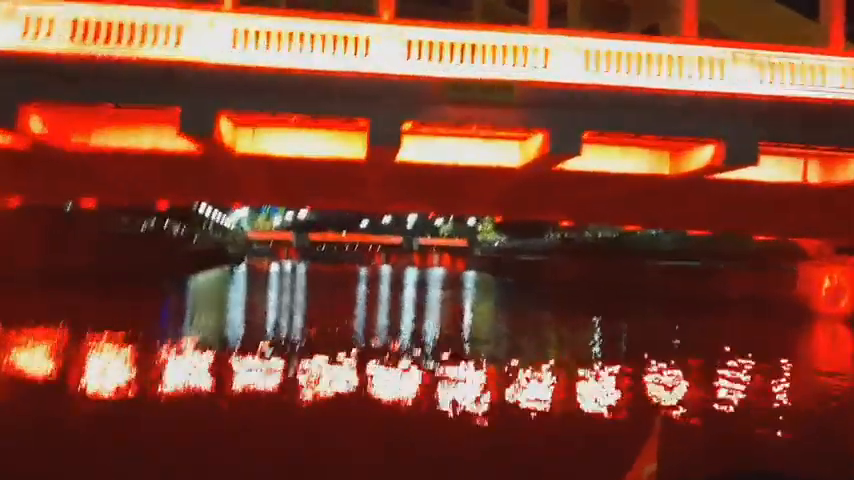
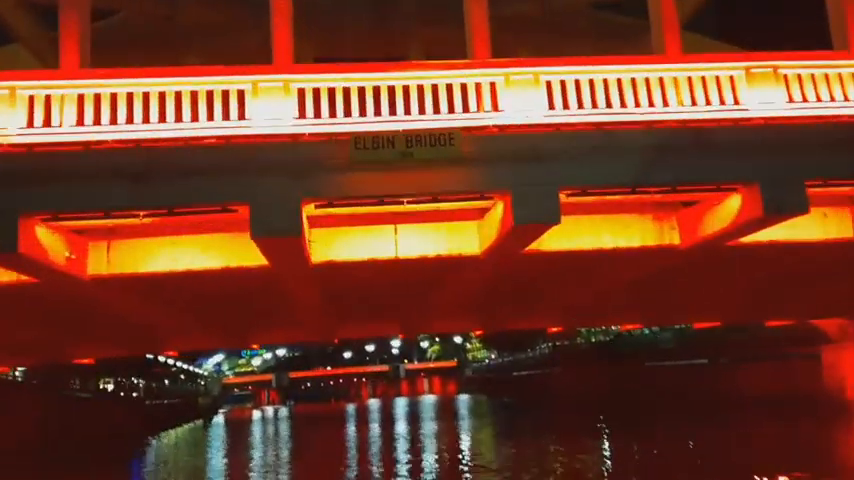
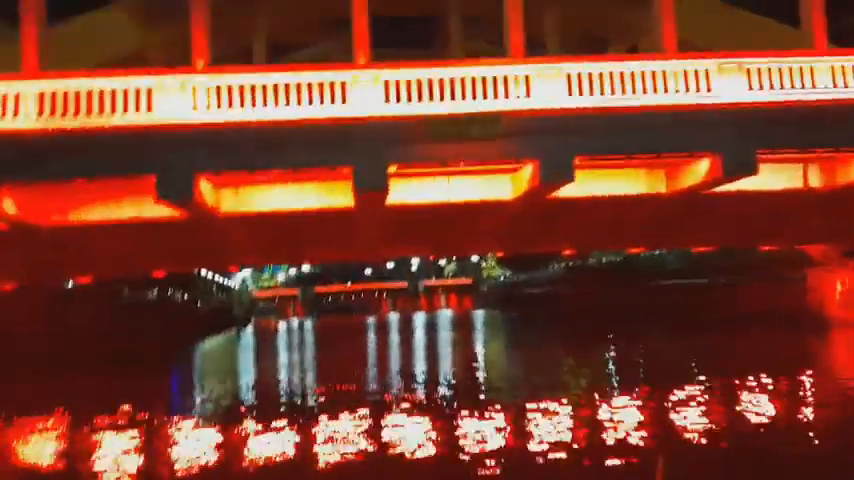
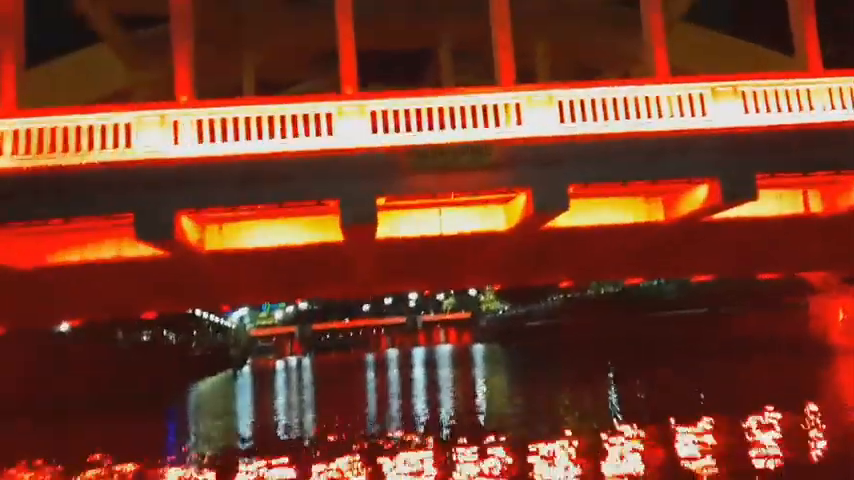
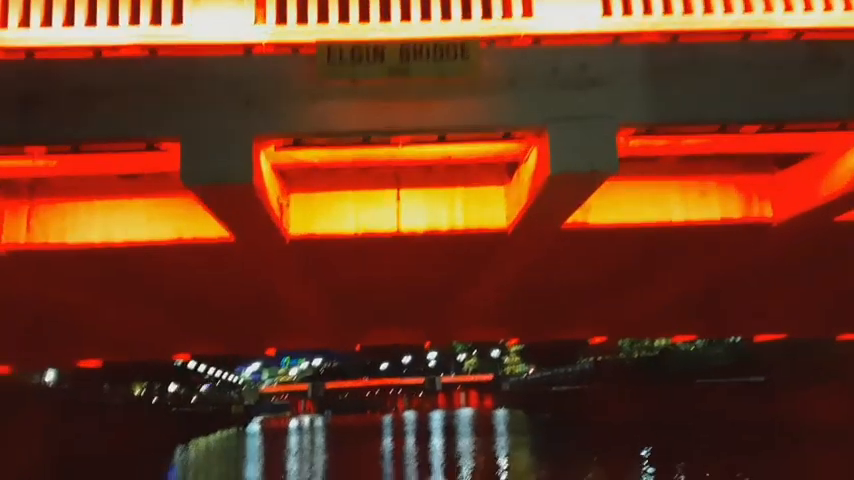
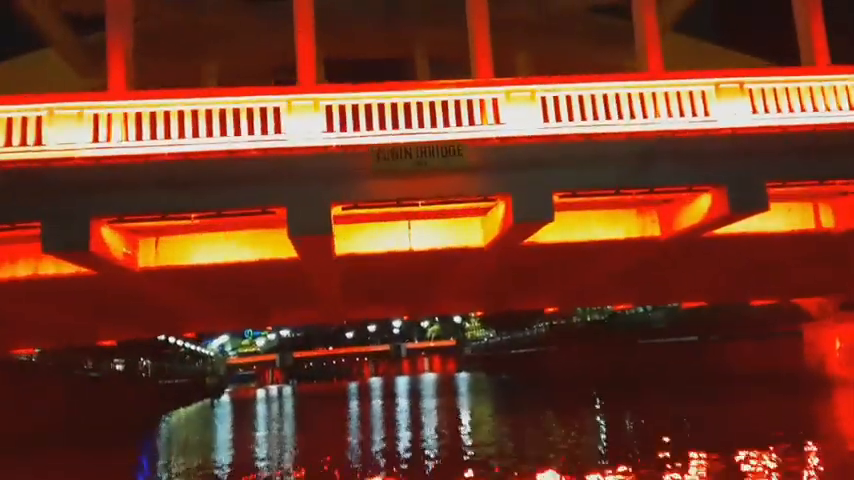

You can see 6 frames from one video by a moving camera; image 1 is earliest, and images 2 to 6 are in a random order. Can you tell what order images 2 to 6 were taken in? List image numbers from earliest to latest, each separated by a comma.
3, 4, 6, 2, 5
